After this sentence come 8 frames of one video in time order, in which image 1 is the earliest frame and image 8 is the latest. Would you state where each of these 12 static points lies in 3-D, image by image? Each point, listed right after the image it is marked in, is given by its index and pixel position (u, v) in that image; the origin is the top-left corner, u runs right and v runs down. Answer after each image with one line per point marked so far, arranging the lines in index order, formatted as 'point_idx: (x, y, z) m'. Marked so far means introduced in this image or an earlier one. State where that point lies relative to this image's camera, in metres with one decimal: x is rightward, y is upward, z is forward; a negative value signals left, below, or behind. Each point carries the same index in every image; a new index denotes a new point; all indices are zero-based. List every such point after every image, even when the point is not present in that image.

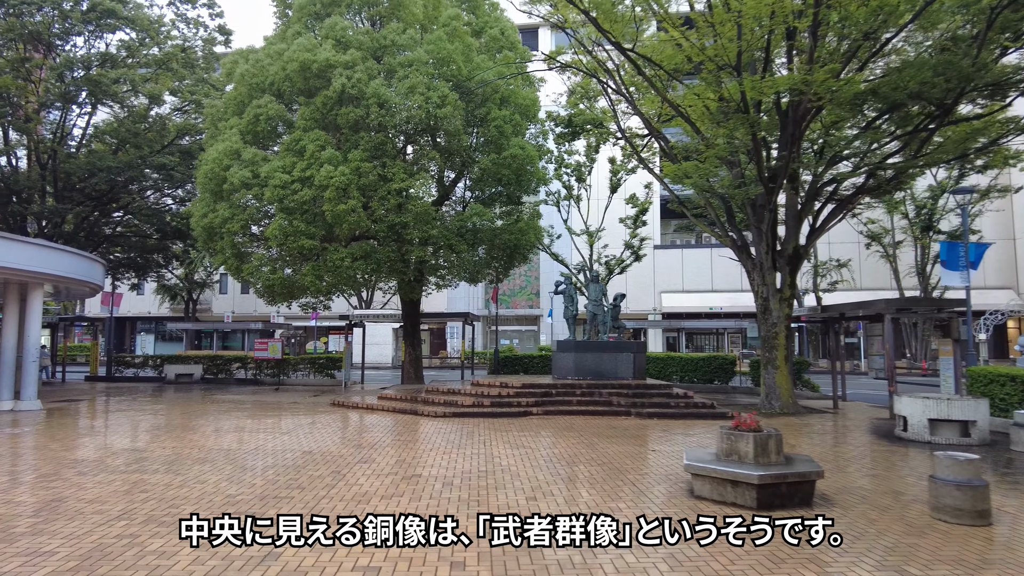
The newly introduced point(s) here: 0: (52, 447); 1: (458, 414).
0: (-5.7, -2.0, +8.3) m
1: (-0.9, -2.3, +12.0) m
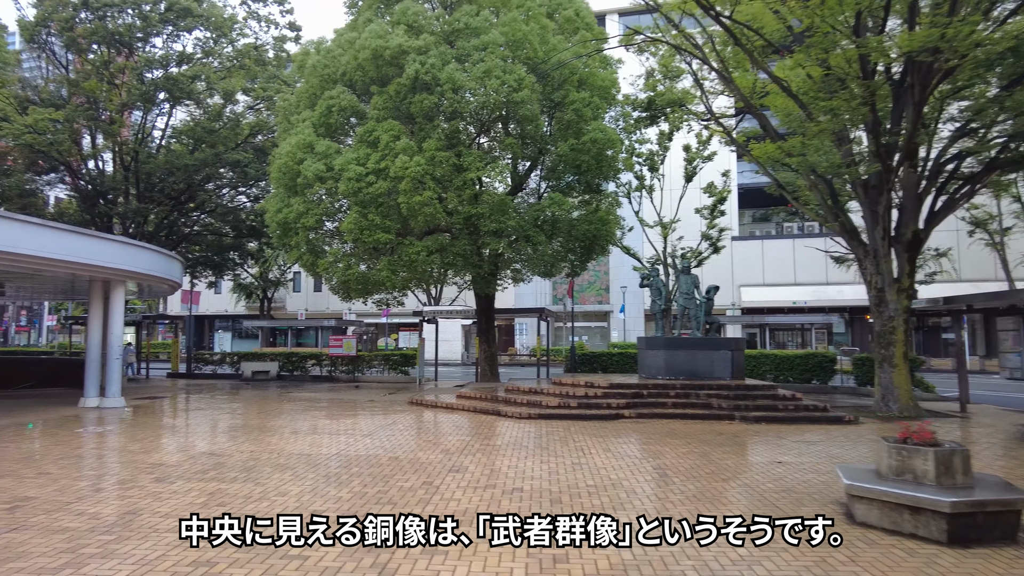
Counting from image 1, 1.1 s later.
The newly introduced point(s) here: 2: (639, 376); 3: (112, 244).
0: (-4.5, -2.0, +8.0) m
1: (+0.6, -2.2, +11.2) m
2: (+2.8, -1.9, +14.1) m
3: (-7.8, +0.8, +12.9) m
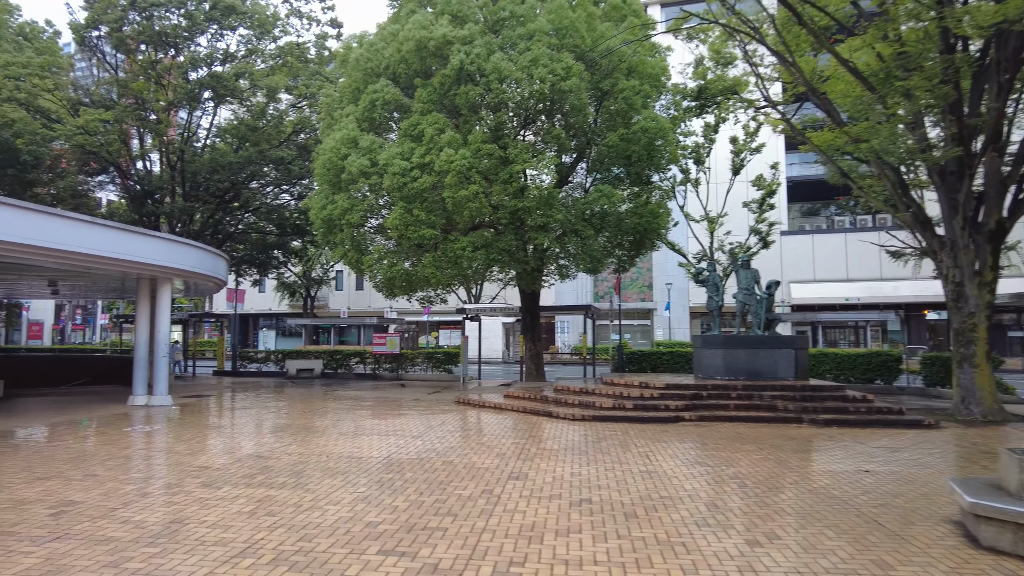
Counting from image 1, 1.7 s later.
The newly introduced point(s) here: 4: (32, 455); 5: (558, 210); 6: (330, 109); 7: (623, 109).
0: (-3.9, -1.9, +7.8) m
1: (+1.4, -2.1, +10.7) m
2: (+3.8, -1.8, +13.4) m
3: (-6.9, +0.9, +12.8) m
4: (-5.3, -1.8, +7.3) m
5: (+1.0, +1.7, +14.7) m
6: (-4.7, +4.6, +17.1) m
7: (+2.6, +4.1, +15.0) m
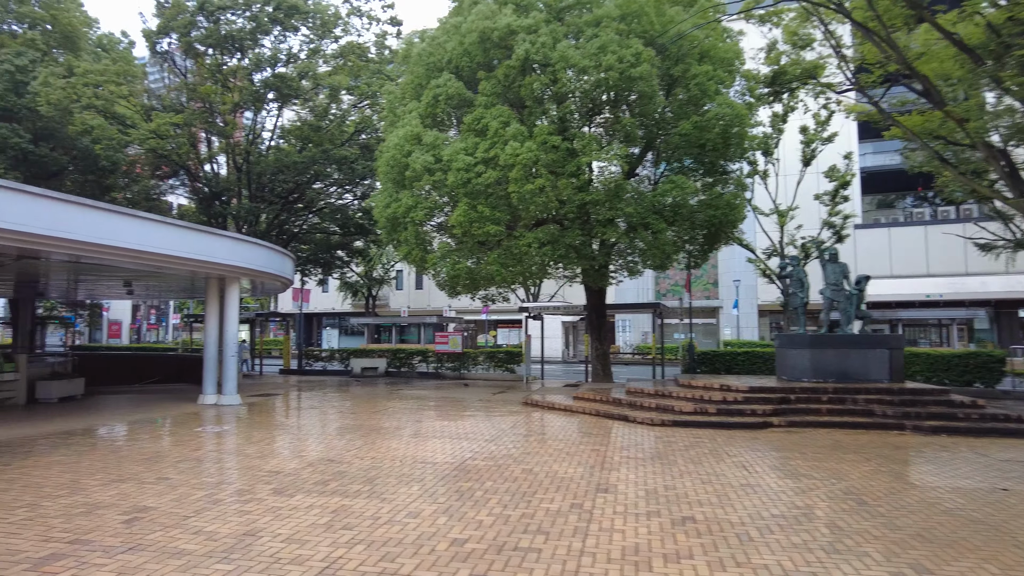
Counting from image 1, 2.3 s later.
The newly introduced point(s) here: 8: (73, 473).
0: (-2.9, -1.9, +7.6) m
1: (+2.6, -2.0, +10.0) m
2: (+5.1, -1.7, +12.6) m
3: (-5.5, +0.9, +12.8) m
4: (-4.4, -1.8, +7.2) m
5: (+2.5, +1.8, +14.1) m
6: (-3.1, +4.7, +16.9) m
7: (+4.0, +4.2, +14.3) m
8: (-4.2, -1.8, +6.3) m
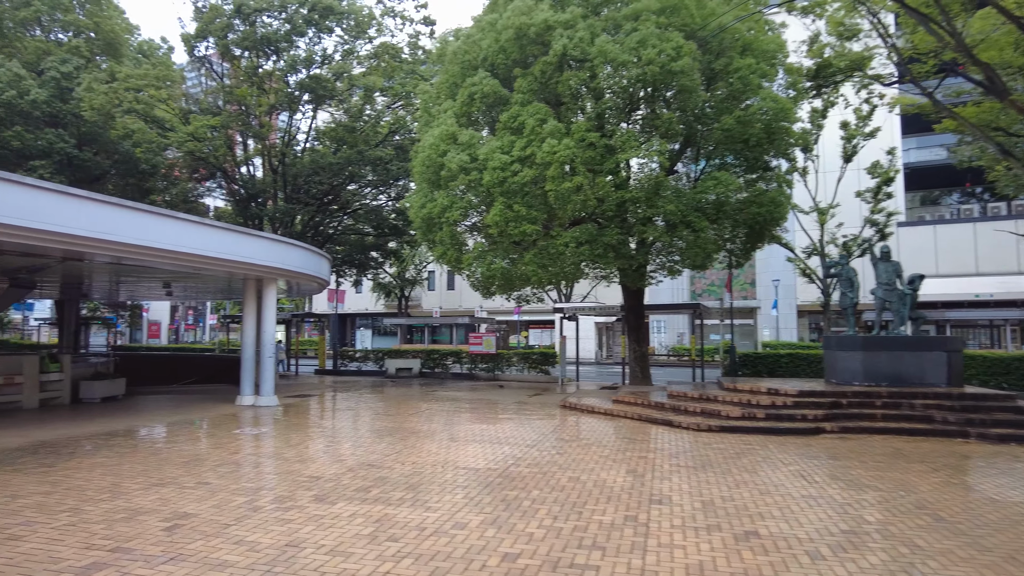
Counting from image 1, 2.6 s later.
0: (-2.5, -1.9, +7.4) m
1: (+3.1, -2.0, +9.7) m
2: (+5.8, -1.7, +12.1) m
3: (-4.8, +0.9, +12.8) m
4: (-4.0, -1.8, +7.2) m
5: (+3.2, +1.8, +13.7) m
6: (-2.2, +4.7, +16.8) m
7: (+4.8, +4.2, +13.8) m
8: (-3.8, -1.8, +6.2) m
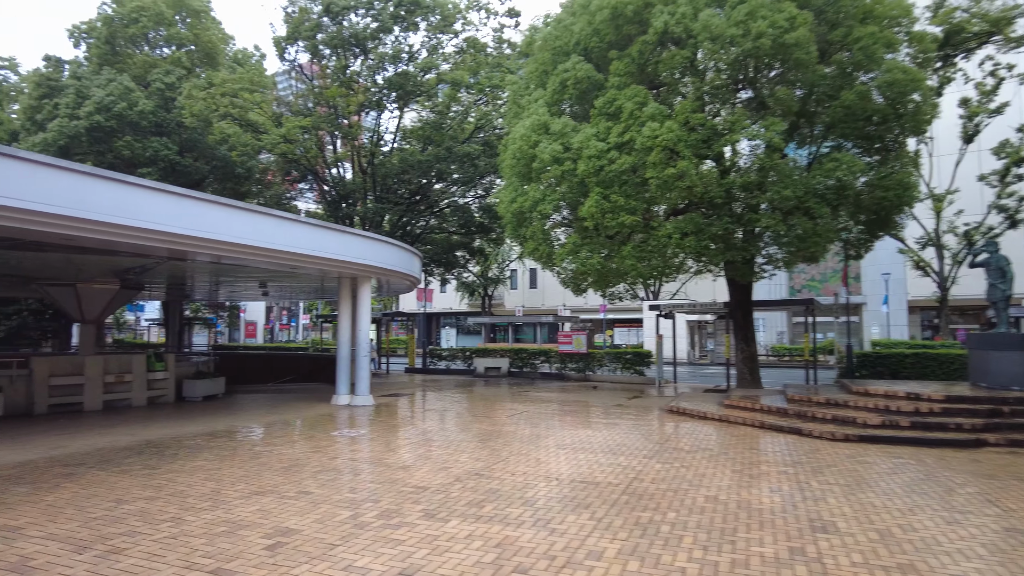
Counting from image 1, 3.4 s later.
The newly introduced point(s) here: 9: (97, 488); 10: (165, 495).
0: (-1.2, -1.9, +7.0) m
1: (+4.6, -1.9, +8.5) m
2: (+7.6, -1.6, +10.6) m
3: (-3.0, +0.9, +12.6) m
4: (-2.8, -1.8, +6.9) m
5: (+5.1, +1.9, +12.5) m
6: (+0.1, +4.7, +16.3) m
7: (+6.6, +4.3, +12.5) m
8: (-2.7, -1.8, +5.9) m
9: (-3.6, -1.8, +5.7) m
10: (-2.9, -1.7, +5.5) m
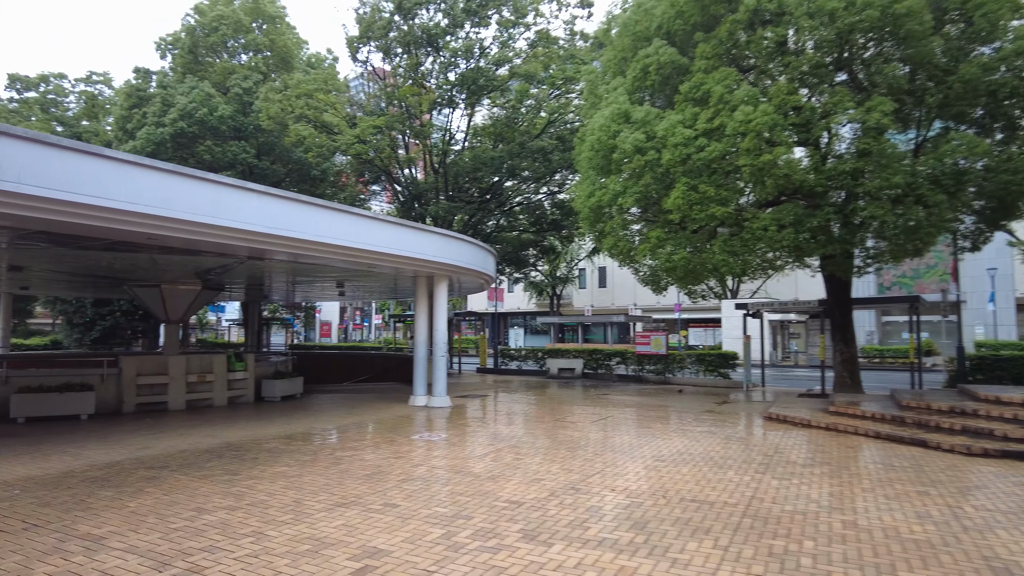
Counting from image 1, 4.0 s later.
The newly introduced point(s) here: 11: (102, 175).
0: (-0.3, -1.8, +6.5) m
1: (+5.7, -1.9, +7.5) m
2: (+8.8, -1.5, +9.3) m
3: (-1.5, +0.9, +12.3) m
4: (-1.8, -1.8, +6.6) m
5: (+6.6, +2.0, +11.4) m
6: (+1.9, +4.8, +15.6) m
7: (+8.0, +4.4, +11.2) m
8: (-1.8, -1.7, +5.6) m
9: (-2.8, -1.7, +5.5) m
10: (-2.1, -1.7, +5.2) m
11: (-4.4, +1.2, +7.0) m
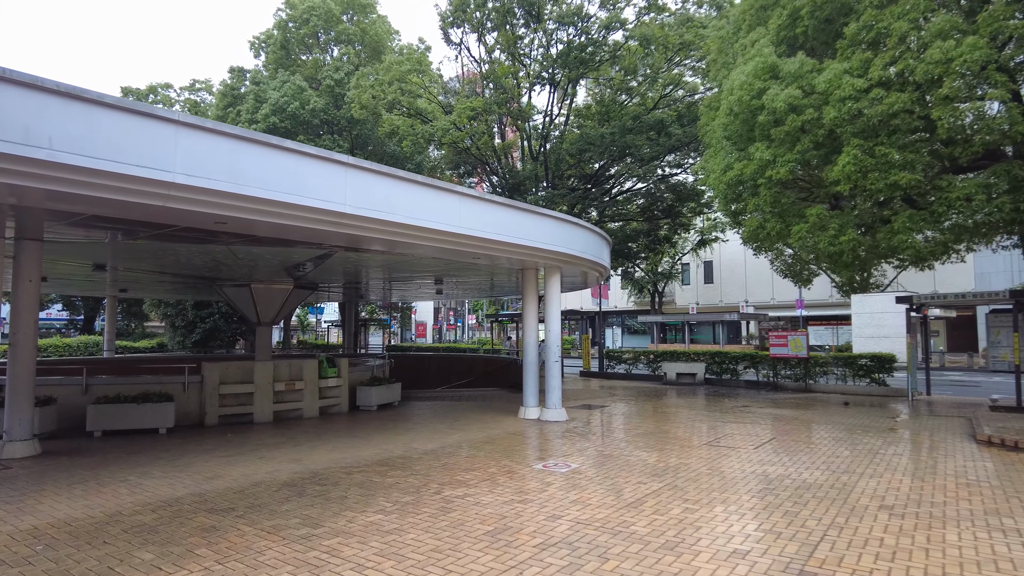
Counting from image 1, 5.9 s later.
0: (+1.0, -1.7, +4.6) m
1: (+7.0, -1.7, +4.8) m
2: (+10.4, -1.2, +6.1) m
3: (+0.5, +1.0, +10.5) m
4: (-0.5, -1.7, +4.9) m
5: (+8.3, +2.2, +8.5) m
6: (+4.2, +4.9, +13.3) m
7: (+9.8, +4.6, +8.1) m
8: (-0.7, -1.6, +3.9) m
9: (-1.7, -1.7, +4.0) m
10: (-1.0, -1.6, +3.6) m
11: (-3.1, +1.3, +5.7) m
